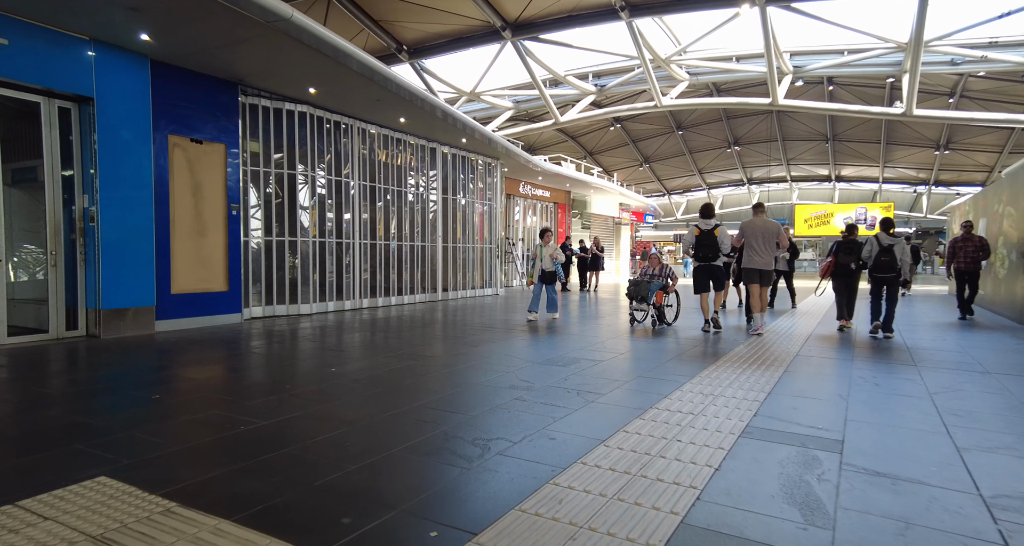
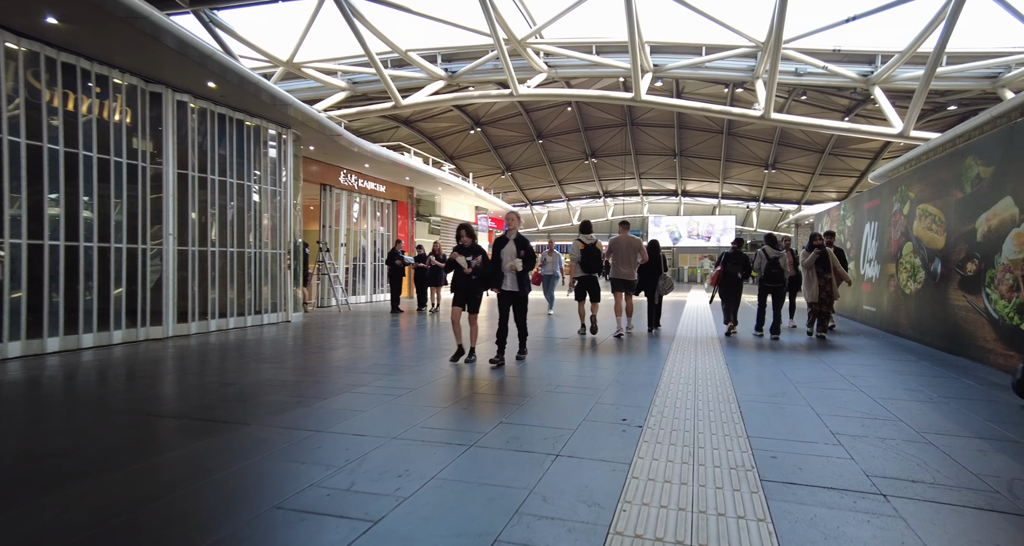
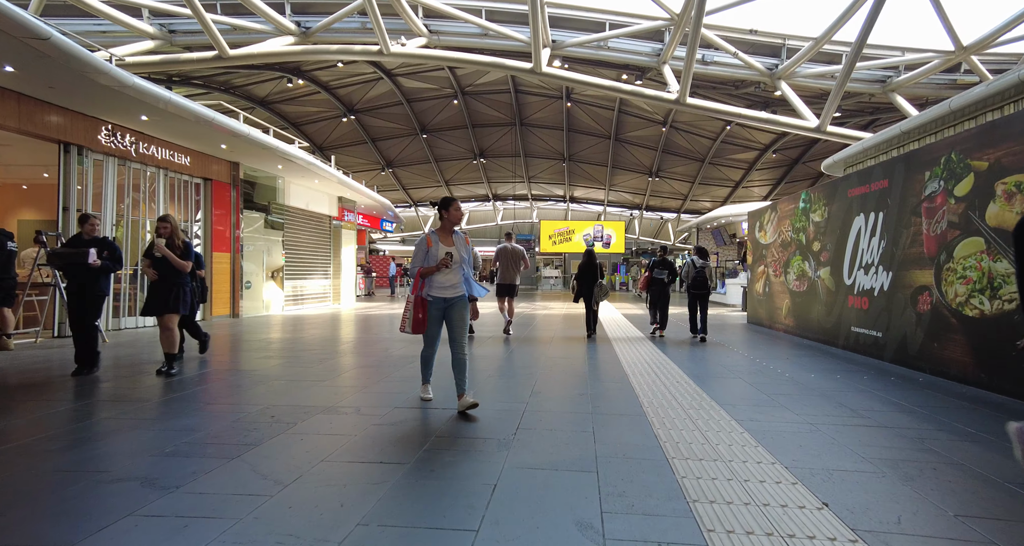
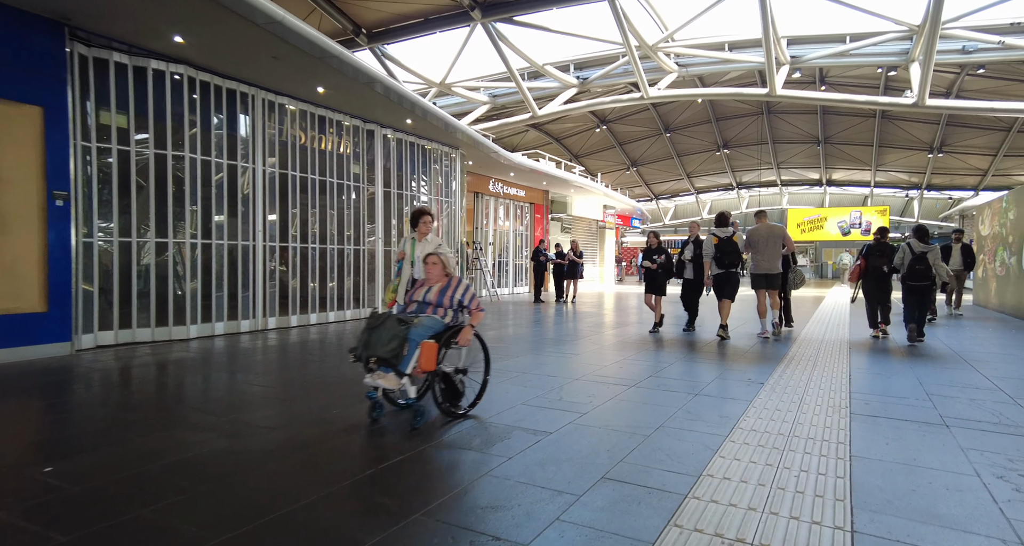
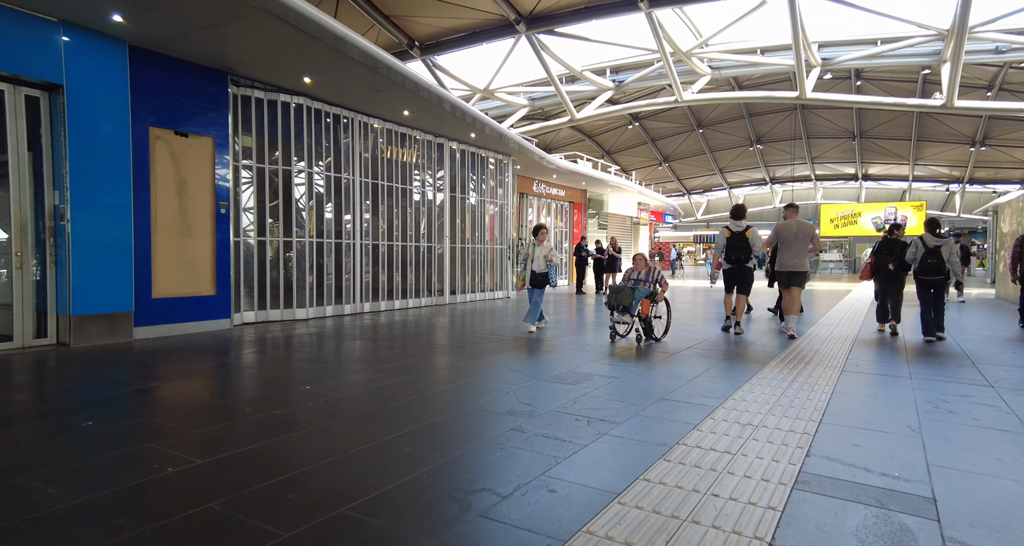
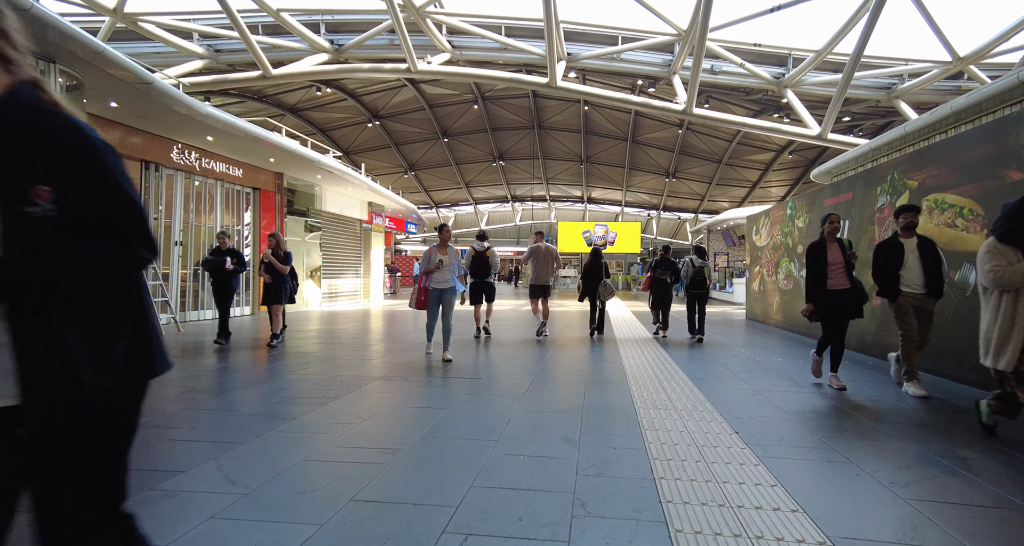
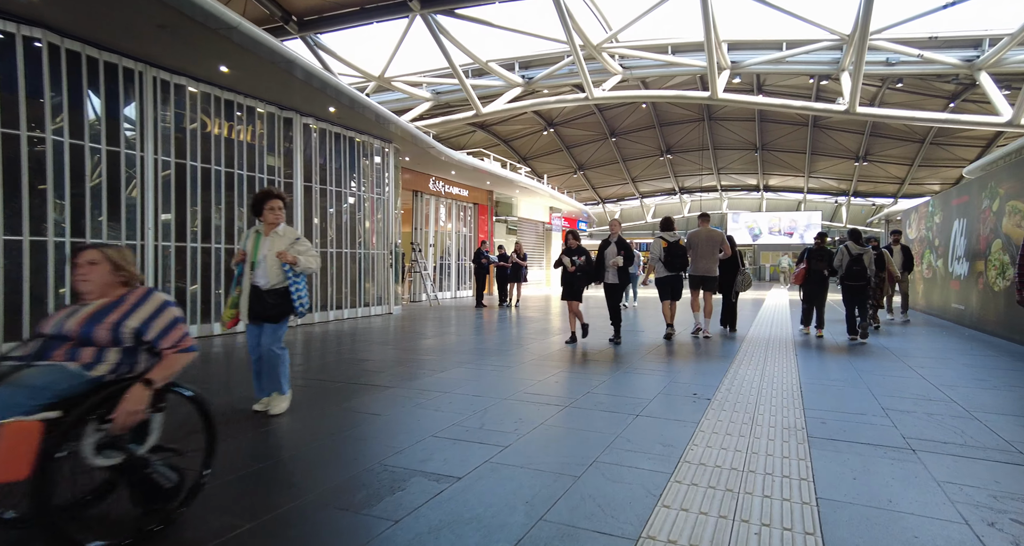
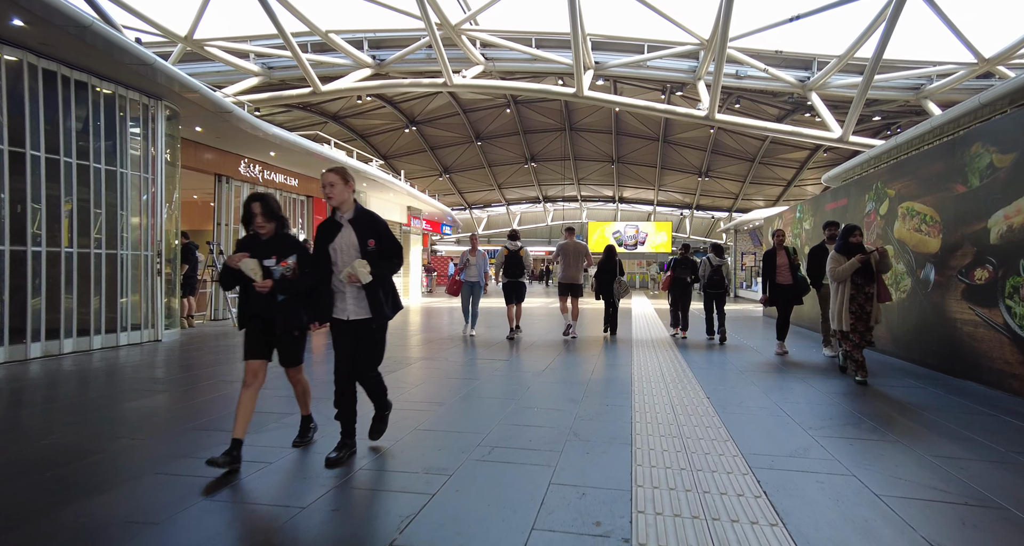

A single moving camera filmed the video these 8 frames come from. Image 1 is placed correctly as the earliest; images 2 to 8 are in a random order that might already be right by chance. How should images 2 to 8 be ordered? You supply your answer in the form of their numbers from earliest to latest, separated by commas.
5, 4, 7, 2, 8, 6, 3
